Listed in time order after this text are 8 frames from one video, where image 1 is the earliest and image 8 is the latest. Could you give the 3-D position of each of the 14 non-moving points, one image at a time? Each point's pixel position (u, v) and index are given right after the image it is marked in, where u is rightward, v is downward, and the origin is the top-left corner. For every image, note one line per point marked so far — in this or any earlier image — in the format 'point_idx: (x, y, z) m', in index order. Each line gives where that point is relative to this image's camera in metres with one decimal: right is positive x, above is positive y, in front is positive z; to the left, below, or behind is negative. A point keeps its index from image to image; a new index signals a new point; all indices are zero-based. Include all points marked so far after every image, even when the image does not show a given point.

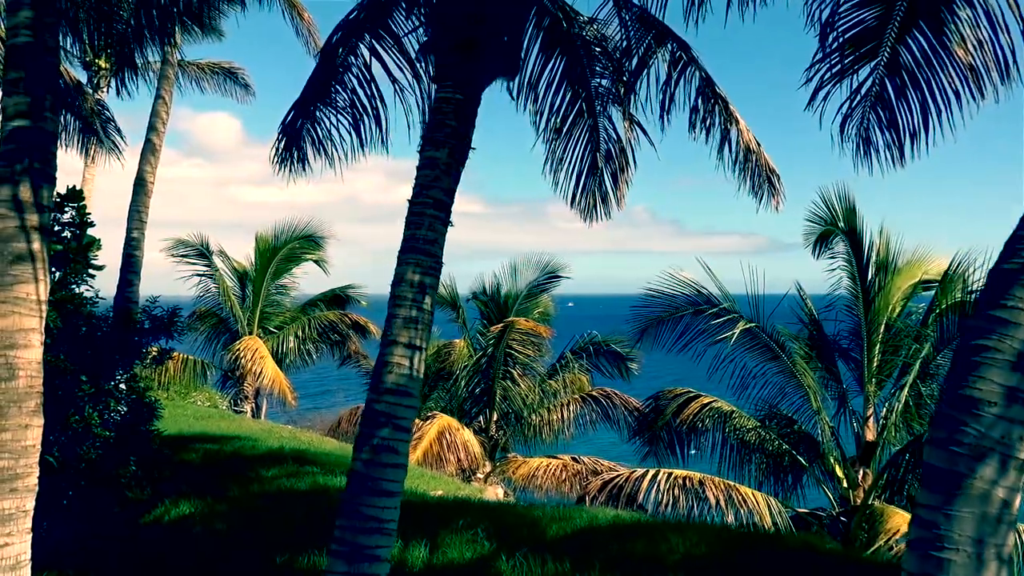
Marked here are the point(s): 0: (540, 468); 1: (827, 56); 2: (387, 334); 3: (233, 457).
0: (+0.4, -3.2, +13.5) m
1: (+2.5, +1.8, +5.9) m
2: (-0.7, -0.3, +4.2) m
3: (-3.5, -2.1, +9.5) m
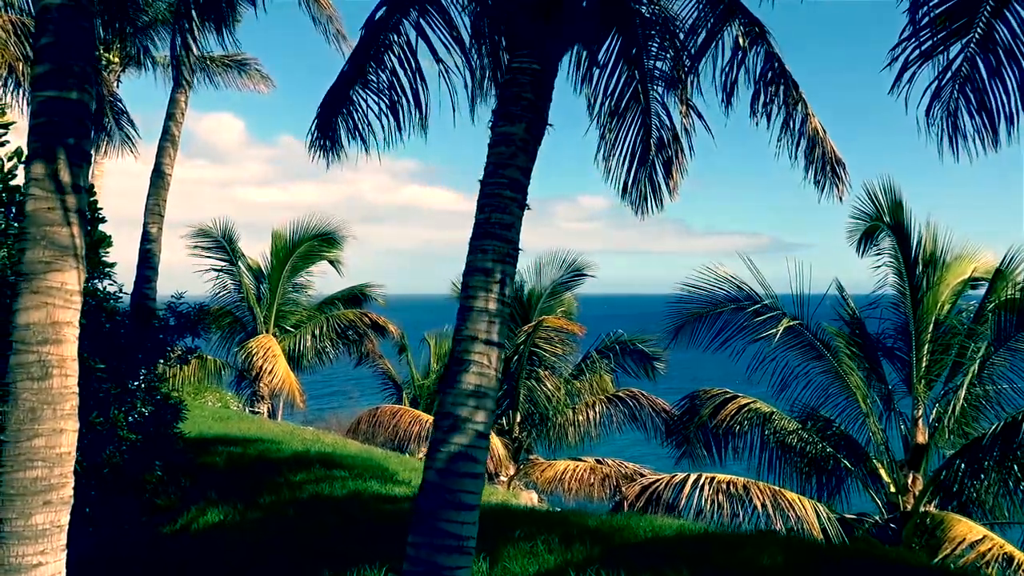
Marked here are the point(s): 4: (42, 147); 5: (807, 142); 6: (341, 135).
0: (+0.9, -3.2, +13.1) m
1: (+2.9, +1.9, +5.5) m
2: (-0.2, -0.2, +3.7) m
3: (-3.0, -2.1, +9.0) m
4: (-2.4, +0.7, +3.8) m
5: (+2.6, +1.3, +6.8) m
6: (-1.4, +1.3, +6.5) m
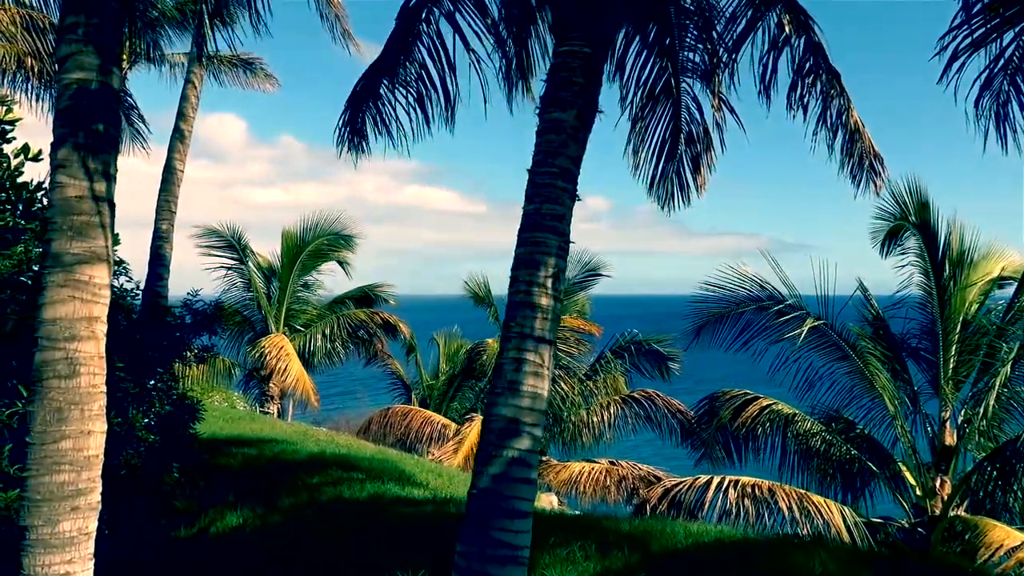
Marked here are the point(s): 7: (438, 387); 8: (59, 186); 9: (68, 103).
0: (+1.2, -3.2, +12.9) m
1: (+3.2, +1.9, +5.3) m
2: (0.0, -0.2, +3.5) m
3: (-2.8, -2.0, +8.8) m
4: (-2.1, +0.8, +3.6) m
5: (+2.9, +1.4, +6.6) m
6: (-1.2, +1.3, +6.3) m
7: (-1.9, -2.5, +18.9) m
8: (-2.2, +0.5, +3.6) m
9: (-2.2, +0.9, +3.7) m
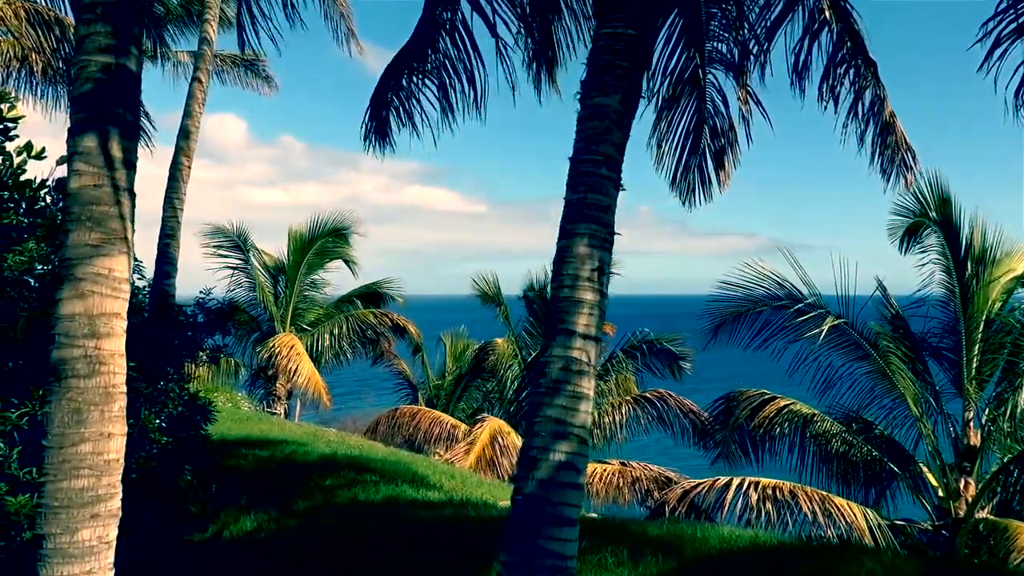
0: (+1.4, -3.1, +12.7) m
1: (+3.4, +1.9, +5.1) m
2: (+0.2, -0.2, +3.3) m
3: (-2.6, -2.0, +8.6) m
4: (-1.9, +0.8, +3.4) m
5: (+3.1, +1.4, +6.4) m
6: (-1.0, +1.4, +6.1) m
7: (-1.7, -2.5, +18.7) m
8: (-2.0, +0.5, +3.4) m
9: (-2.0, +0.9, +3.5) m
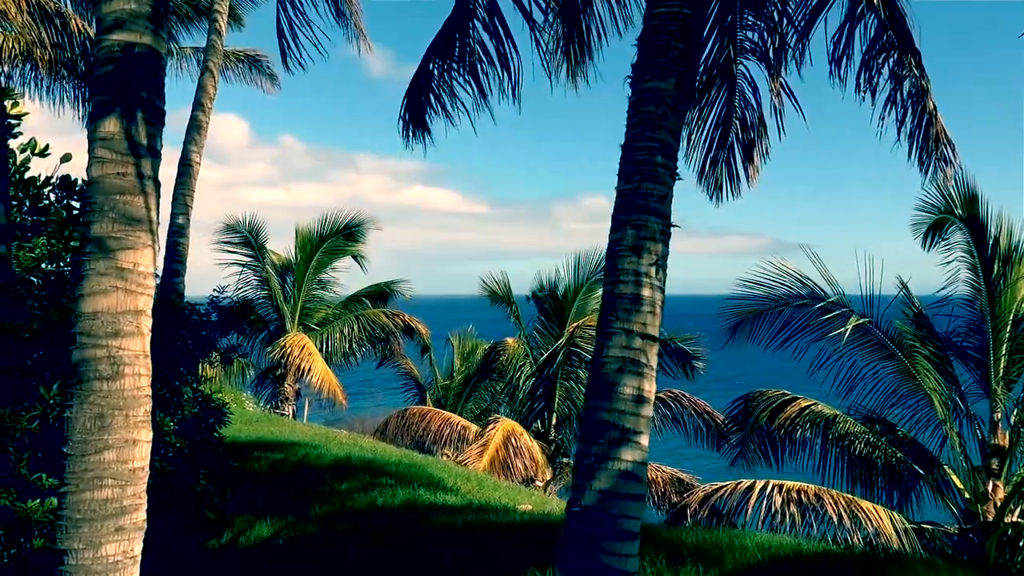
0: (+1.6, -3.1, +12.5) m
1: (+3.6, +1.9, +4.9) m
2: (+0.4, -0.1, +3.1) m
3: (-2.4, -2.0, +8.4) m
4: (-1.7, +0.8, +3.2) m
5: (+3.3, +1.4, +6.2) m
6: (-0.8, +1.4, +5.9) m
7: (-1.5, -2.4, +18.5) m
8: (-1.7, +0.5, +3.2) m
9: (-1.8, +1.0, +3.3) m
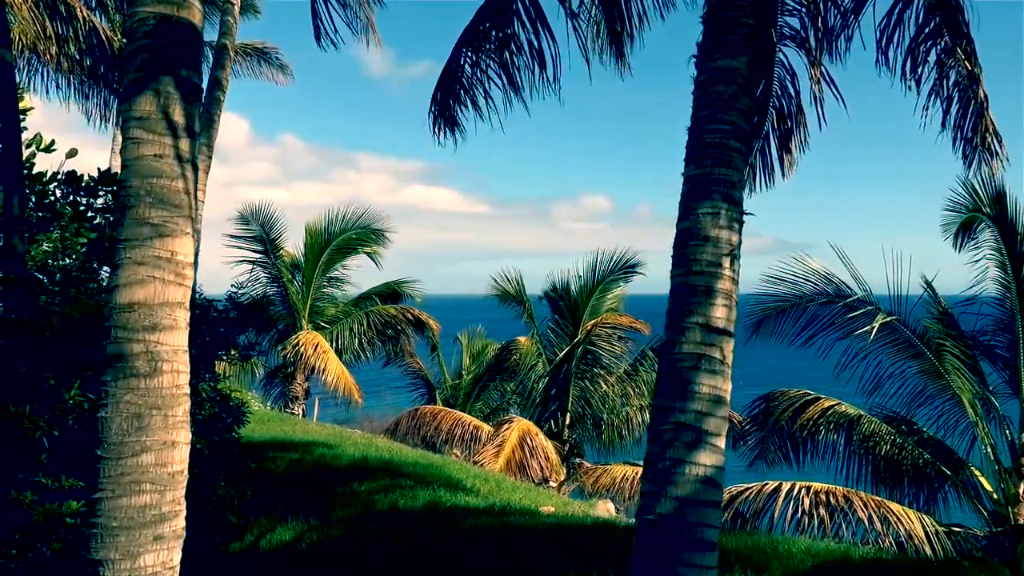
0: (+1.8, -3.1, +12.3) m
1: (+3.9, +2.0, +4.6) m
2: (+0.7, -0.1, +2.9) m
3: (-2.1, -2.0, +8.2) m
4: (-1.5, +0.8, +3.0) m
5: (+3.6, +1.4, +6.0) m
6: (-0.5, +1.4, +5.7) m
7: (-1.2, -2.4, +18.3) m
8: (-1.5, +0.6, +3.0) m
9: (-1.5, +1.0, +3.1) m
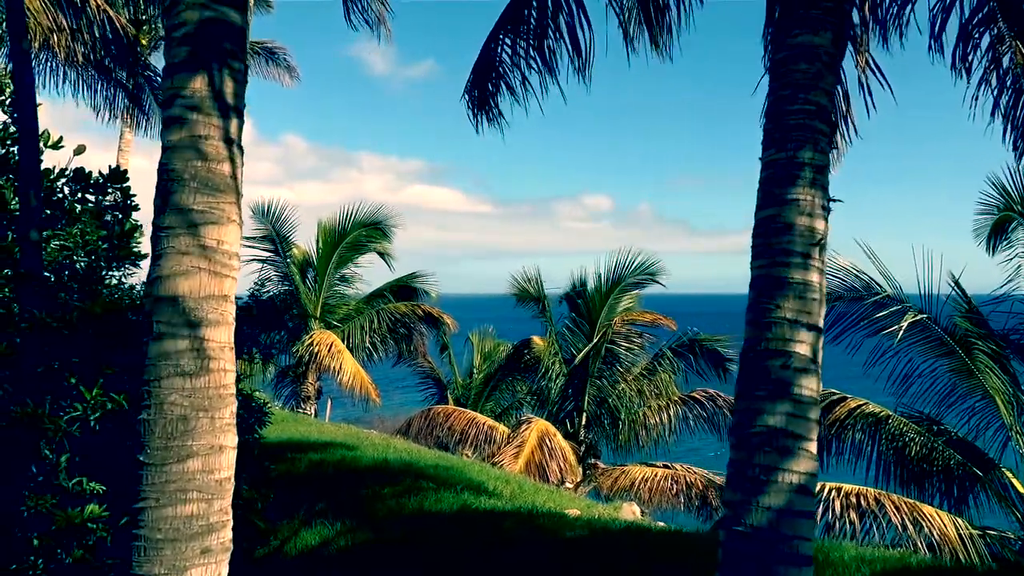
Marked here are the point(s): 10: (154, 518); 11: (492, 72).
0: (+2.1, -3.0, +12.1) m
1: (+4.1, +2.0, +4.4) m
2: (+0.9, -0.1, +2.7) m
3: (-1.8, -1.9, +8.0) m
4: (-1.2, +0.9, +2.8) m
5: (+3.8, +1.5, +5.8) m
6: (-0.2, +1.4, +5.5) m
7: (-0.9, -2.4, +18.1) m
8: (-1.2, +0.6, +2.8) m
9: (-1.3, +1.0, +2.8) m
10: (-1.3, -0.8, +2.6) m
11: (-0.2, +1.6, +5.7) m
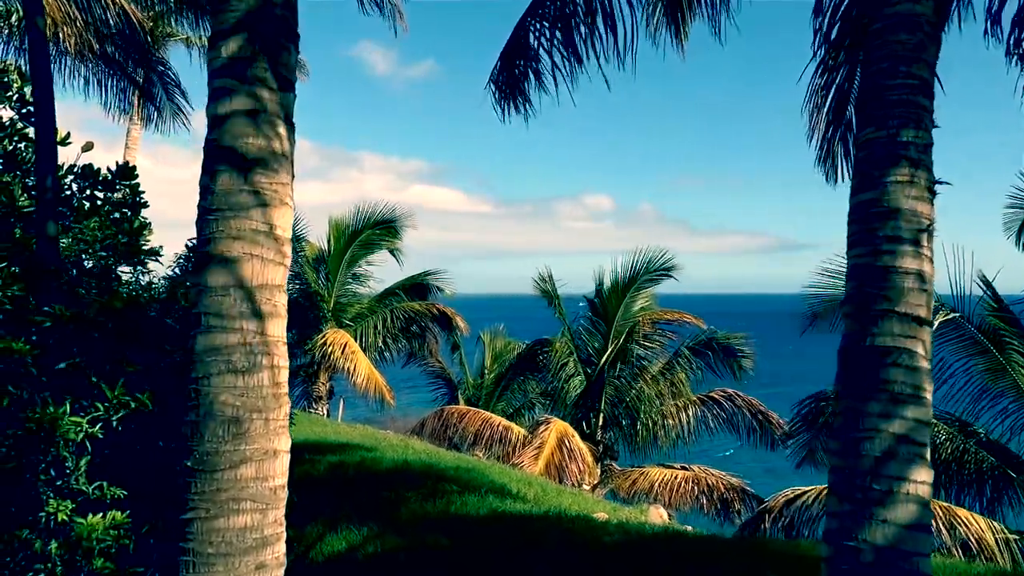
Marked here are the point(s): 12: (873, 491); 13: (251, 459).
0: (+2.4, -3.0, +11.8) m
1: (+4.4, +2.0, +4.2) m
2: (+1.2, 0.0, +2.5) m
3: (-1.6, -1.9, +7.8) m
4: (-1.0, +0.9, +2.6) m
5: (+4.1, +1.5, +5.5) m
6: (0.0, +1.5, +5.2) m
7: (-0.6, -2.3, +17.8) m
8: (-1.0, +0.6, +2.5) m
9: (-1.0, +1.1, +2.6) m
10: (-1.0, -0.8, +2.4) m
11: (+0.1, +1.7, +5.5) m
12: (+1.1, -0.6, +2.3) m
13: (-0.9, -0.5, +2.4) m
